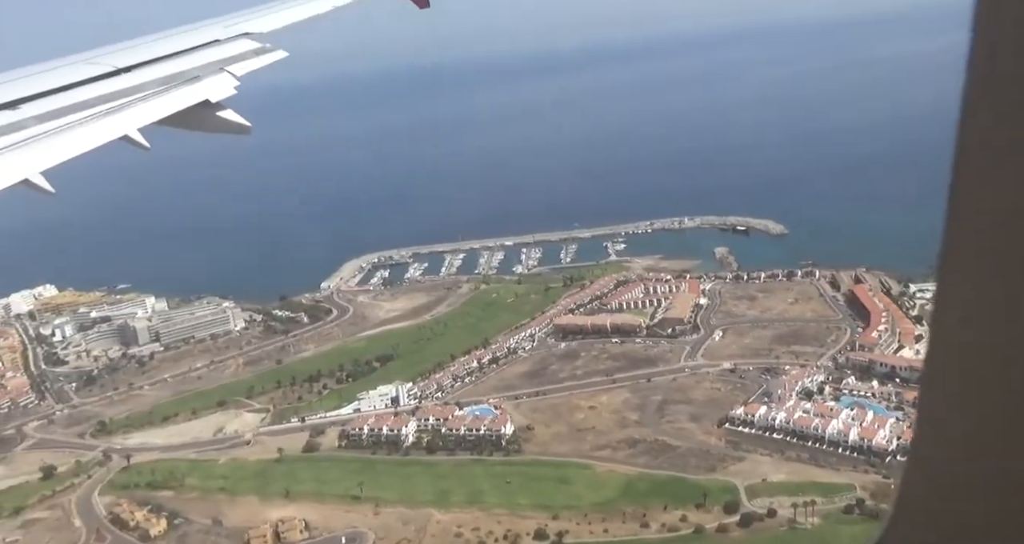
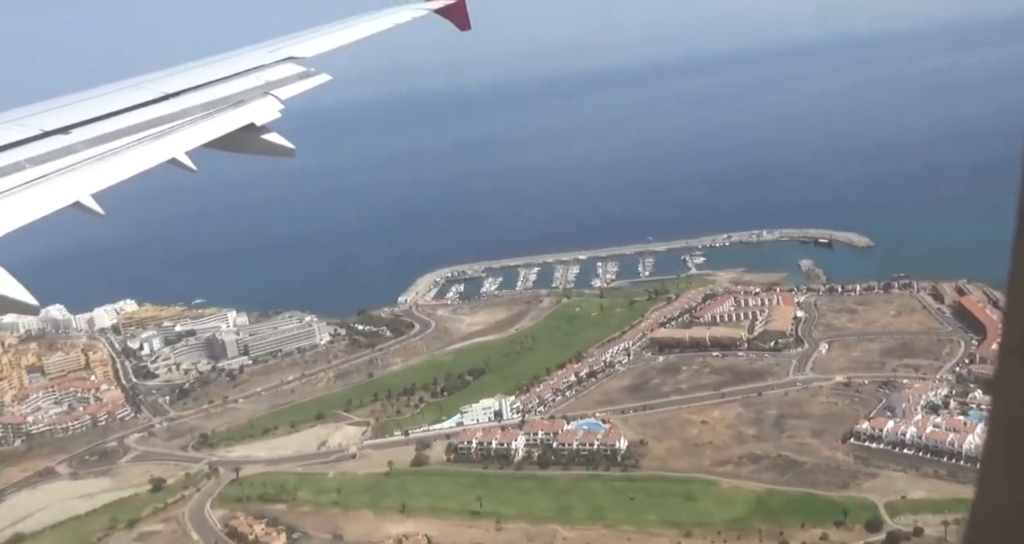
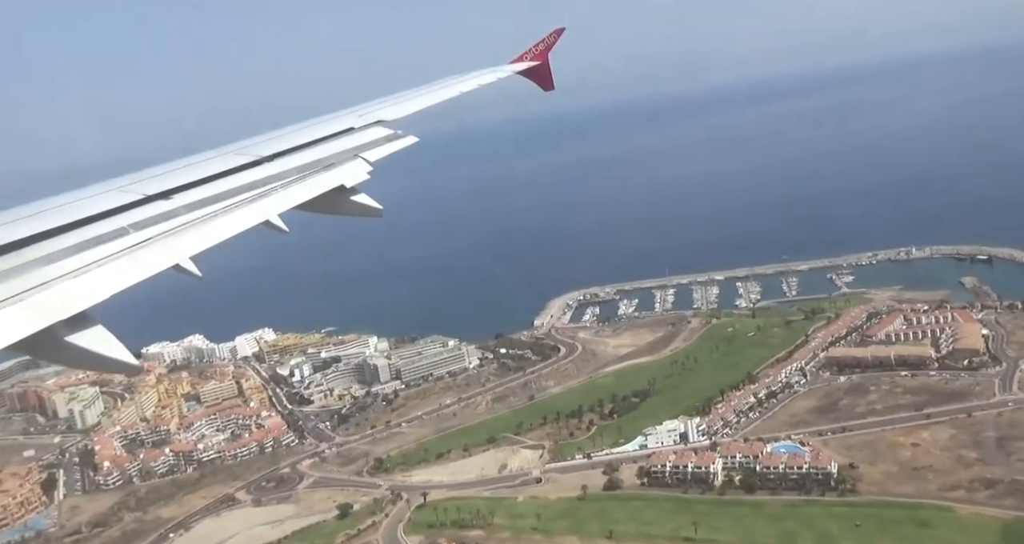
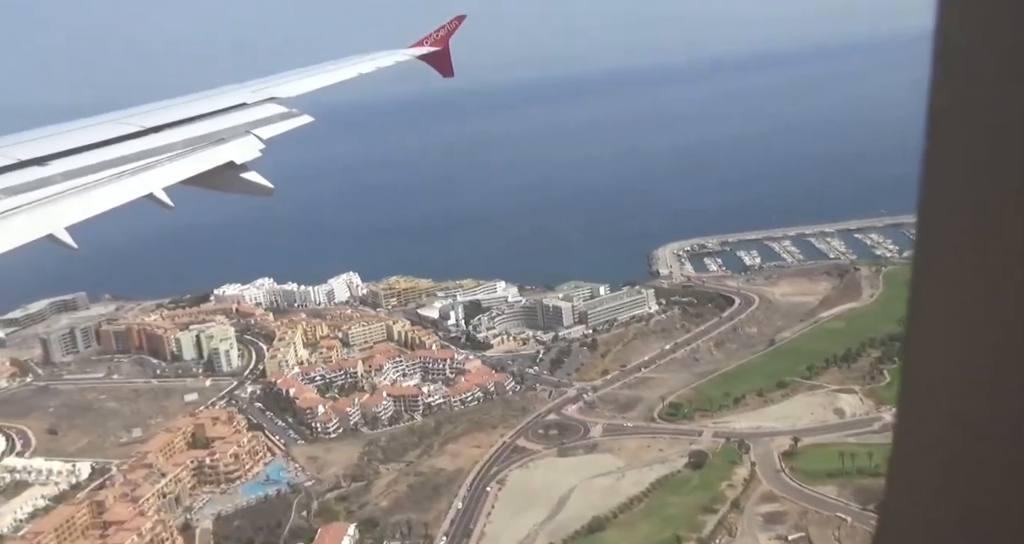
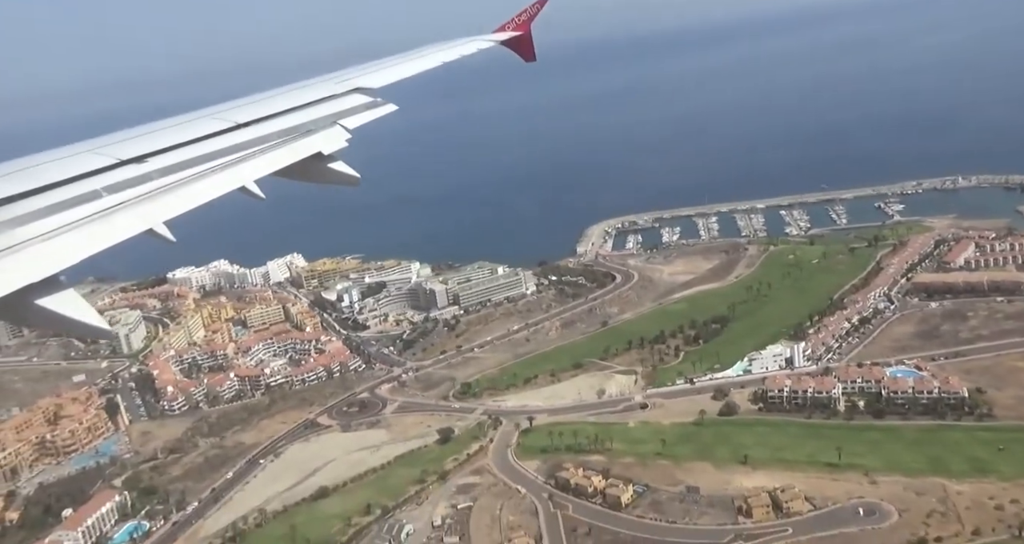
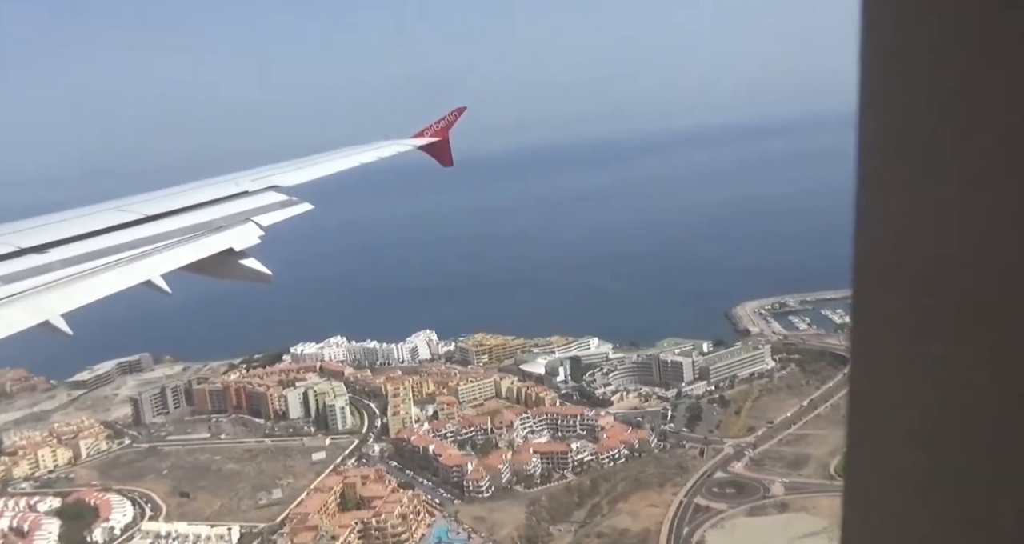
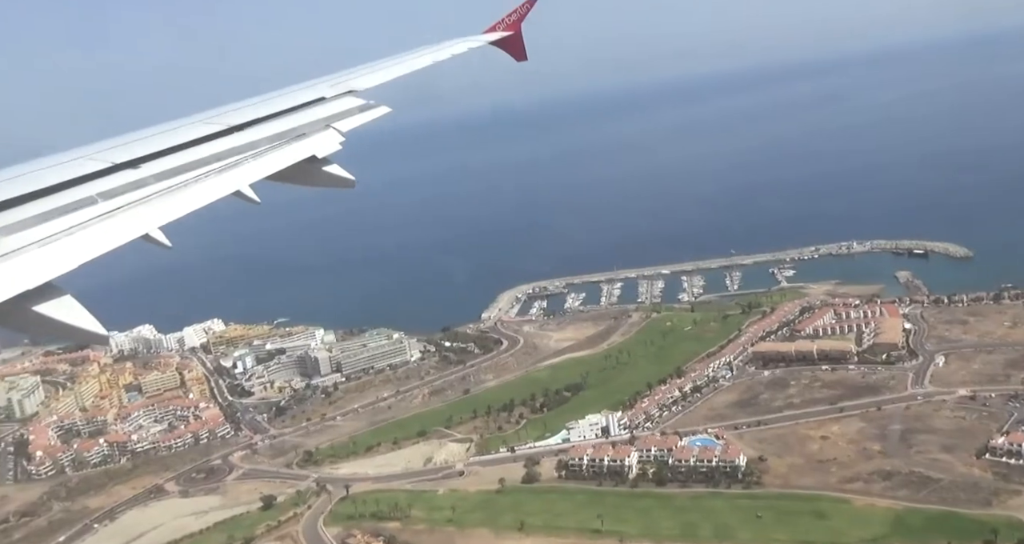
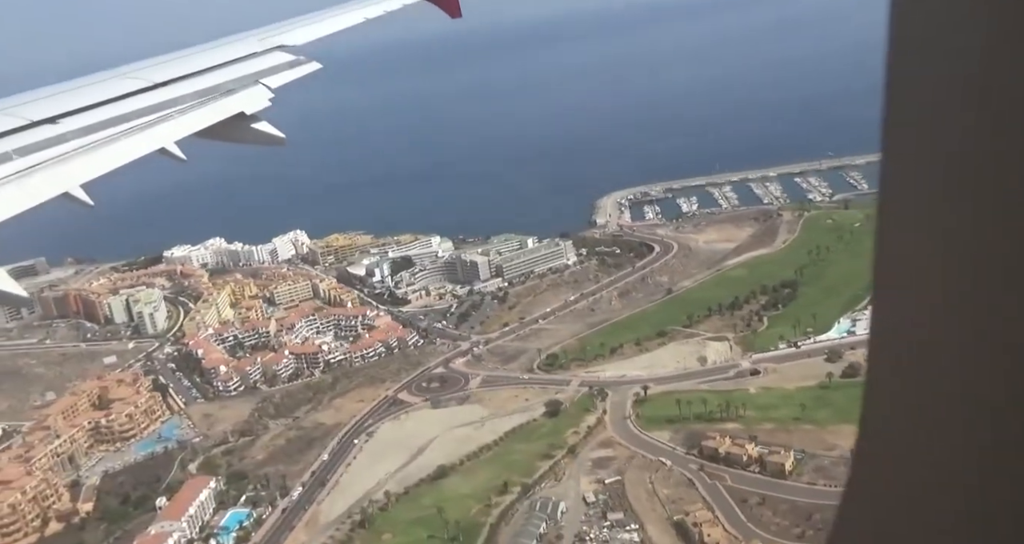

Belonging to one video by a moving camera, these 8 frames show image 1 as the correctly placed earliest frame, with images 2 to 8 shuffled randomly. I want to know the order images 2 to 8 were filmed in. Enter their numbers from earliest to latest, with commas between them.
2, 7, 3, 5, 8, 4, 6
